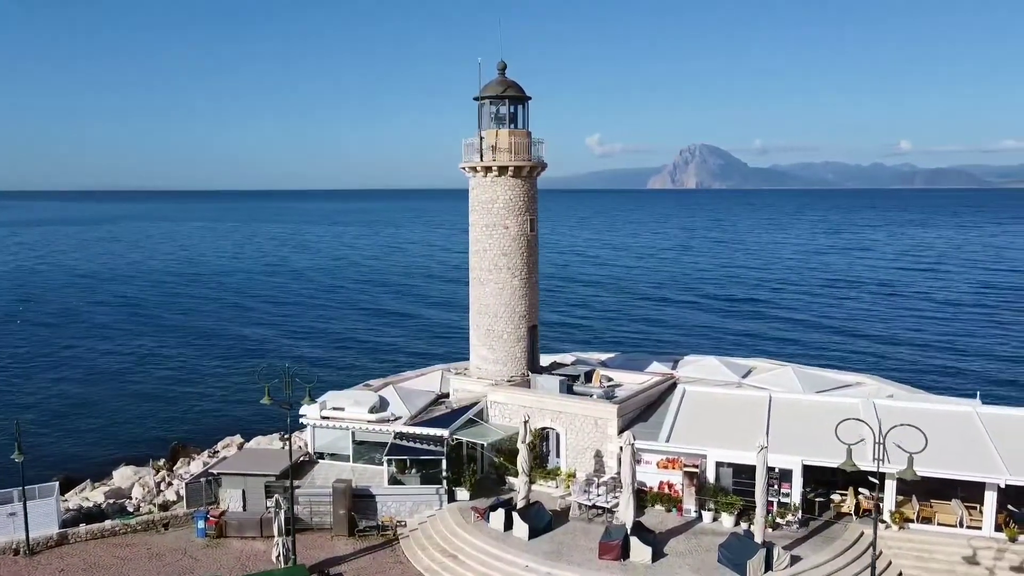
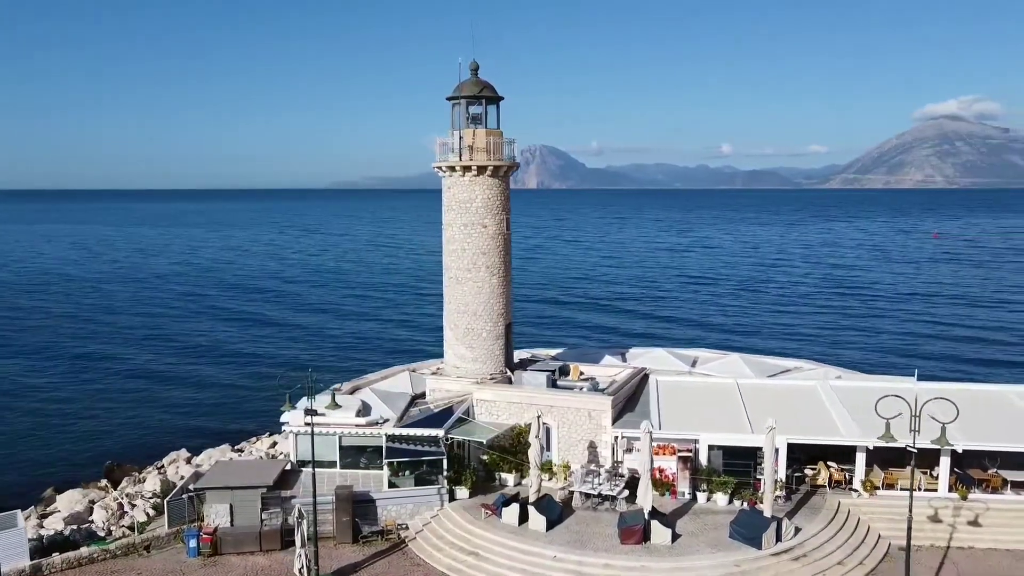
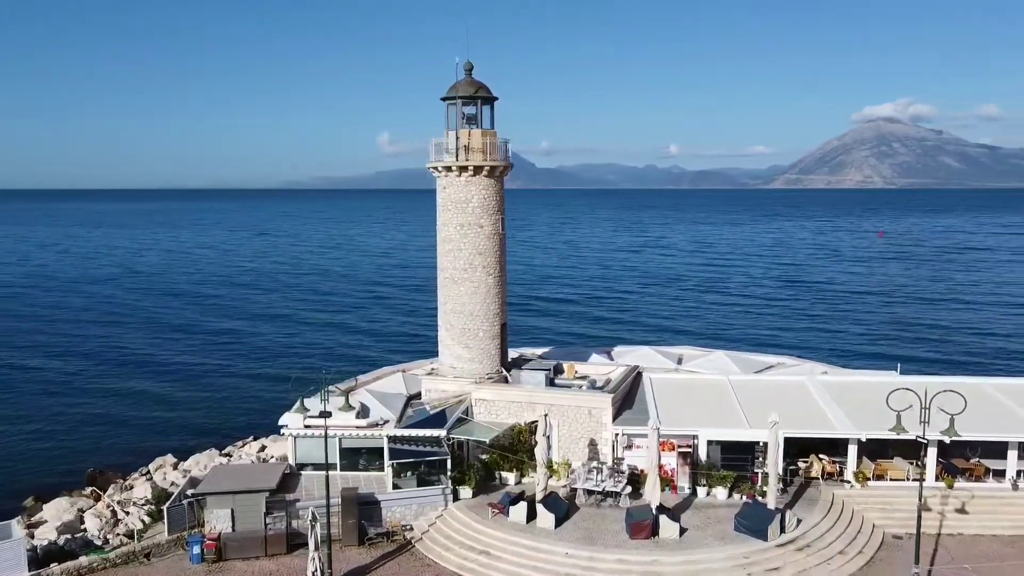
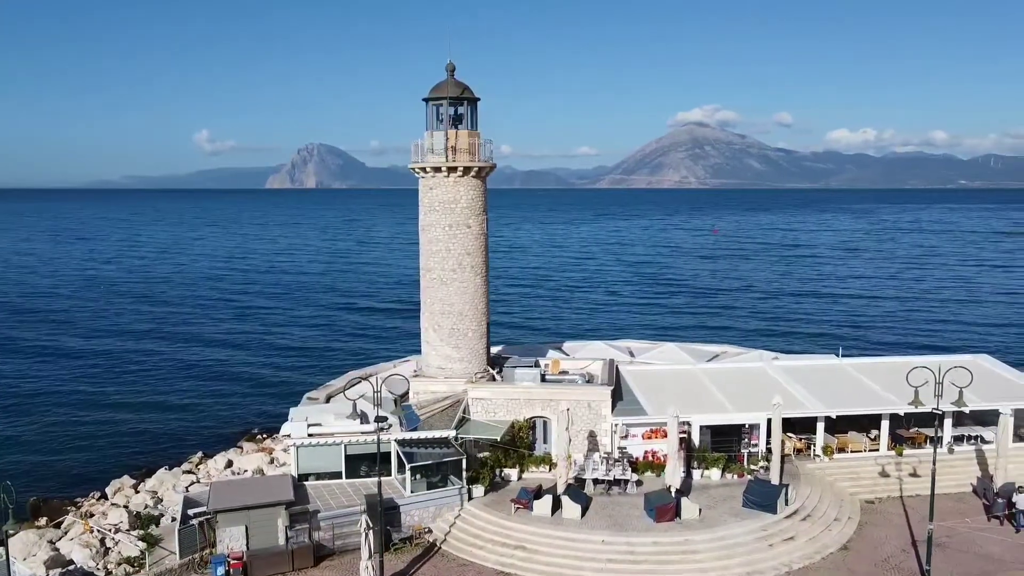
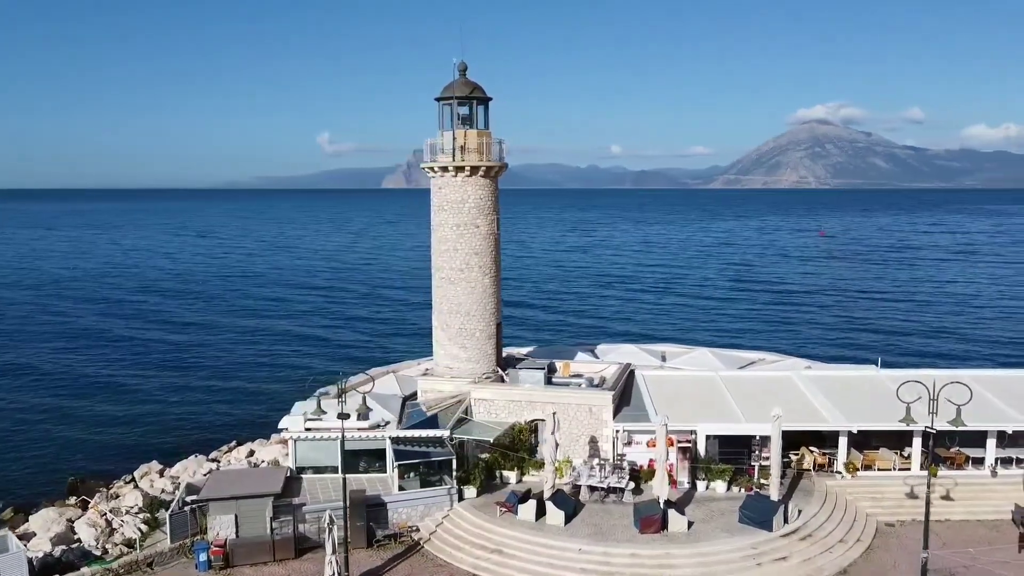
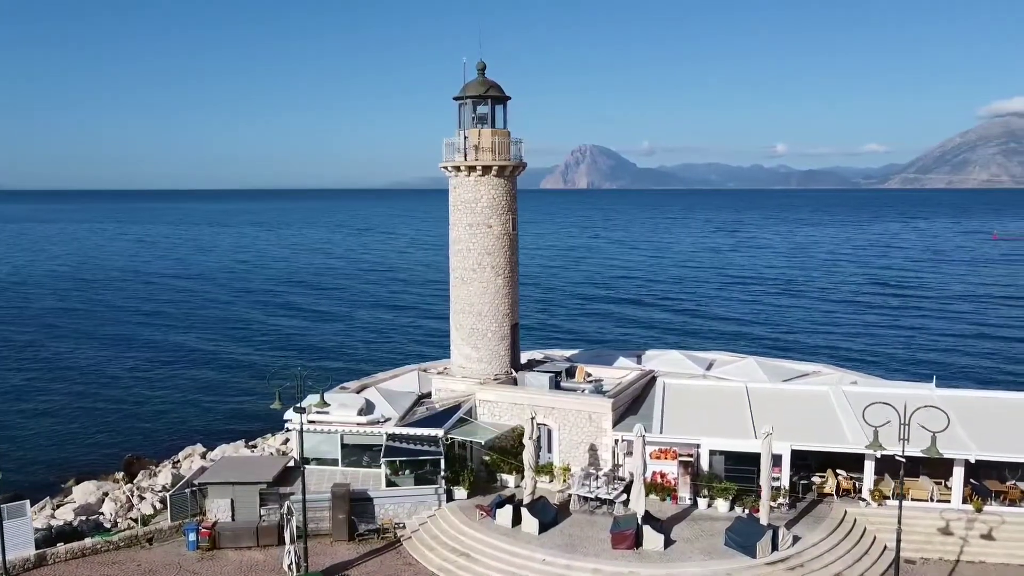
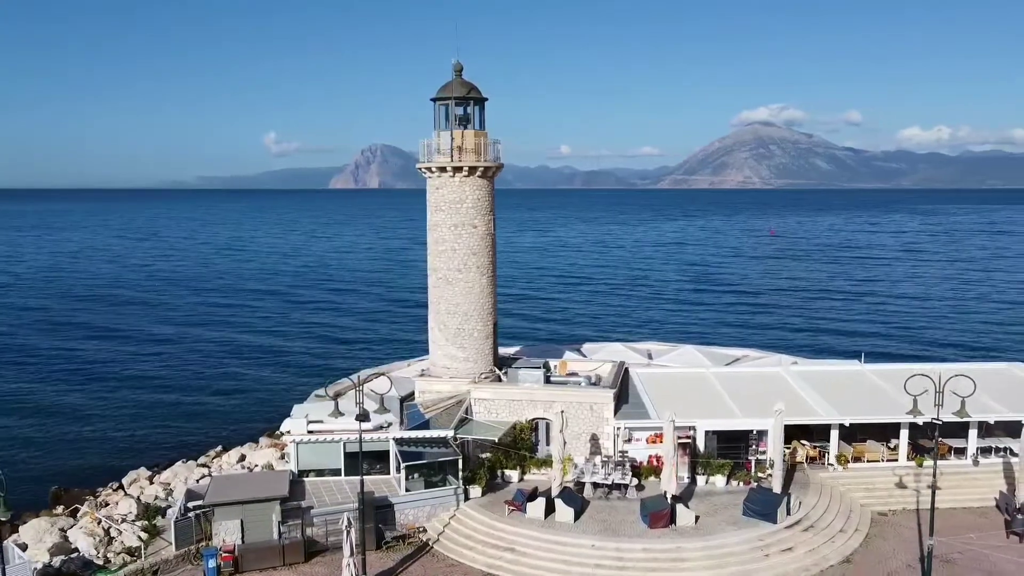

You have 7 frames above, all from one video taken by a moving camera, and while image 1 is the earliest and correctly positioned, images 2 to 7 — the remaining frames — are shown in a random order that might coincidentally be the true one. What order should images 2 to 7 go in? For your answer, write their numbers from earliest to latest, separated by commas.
6, 2, 3, 5, 7, 4
